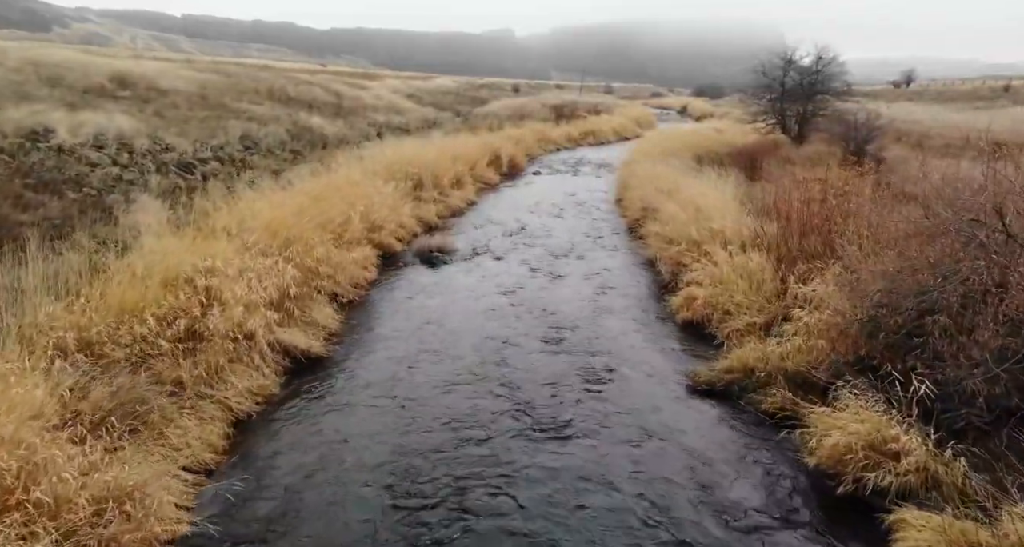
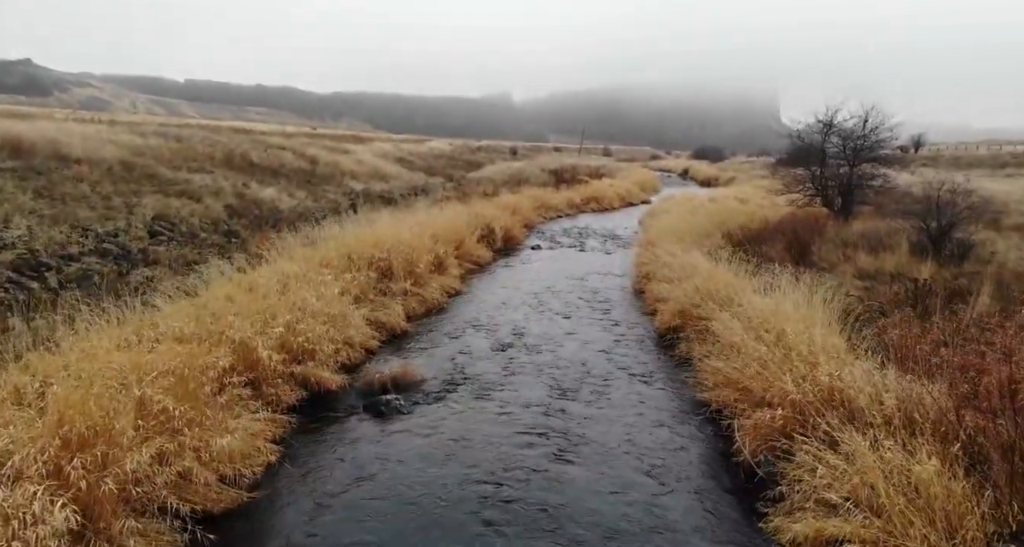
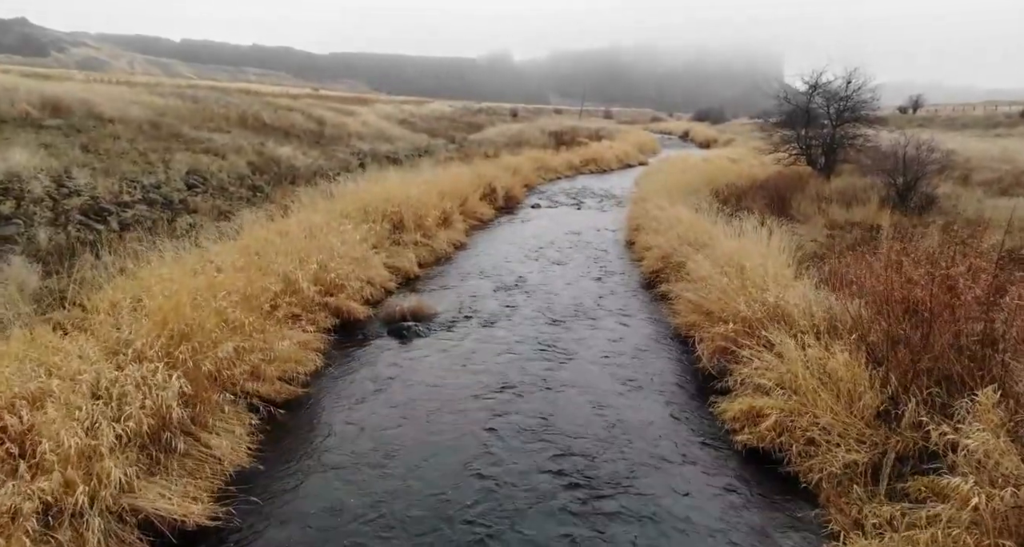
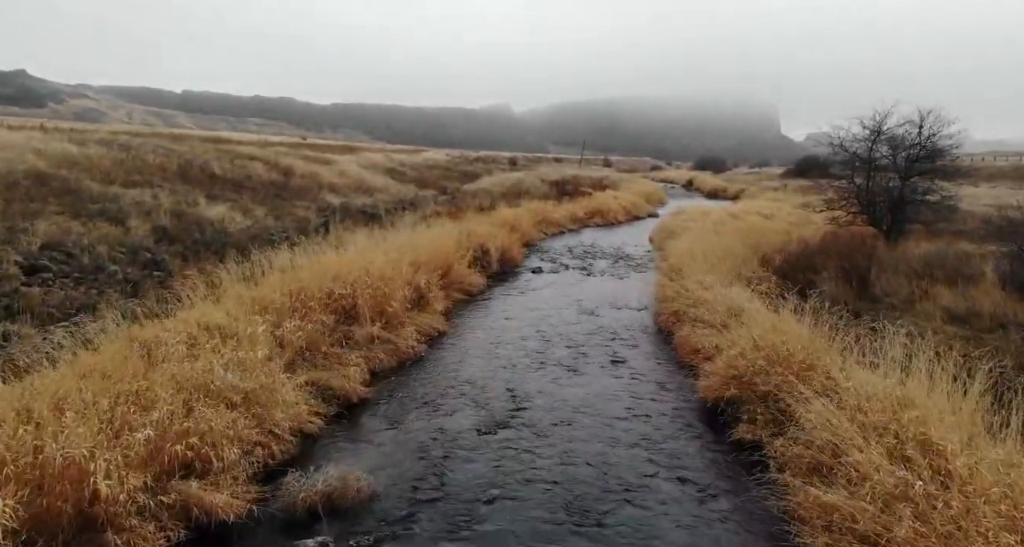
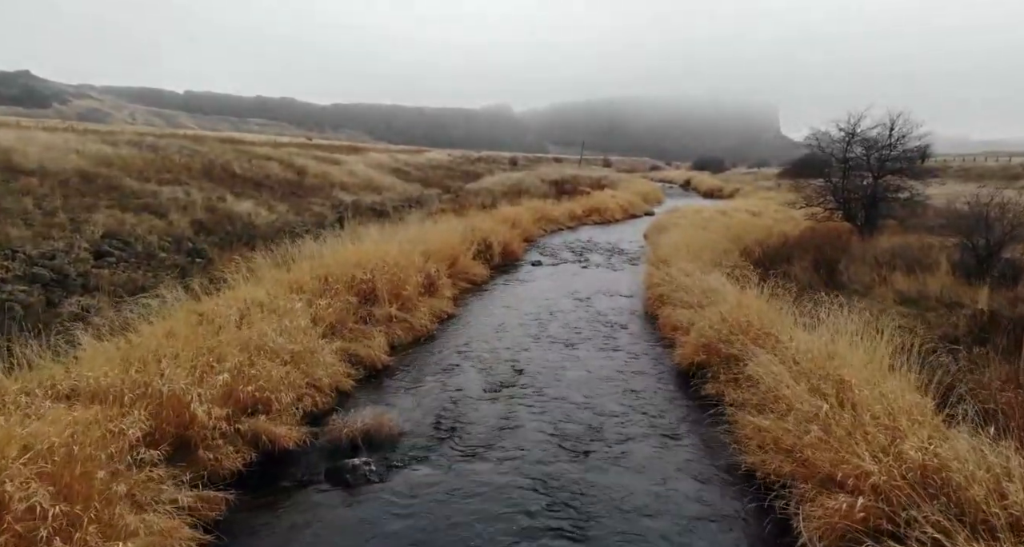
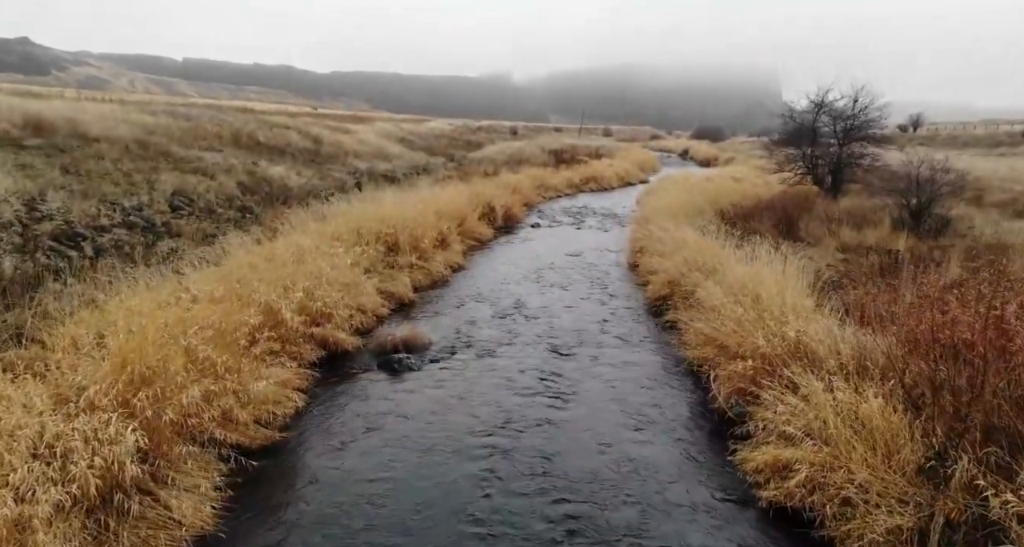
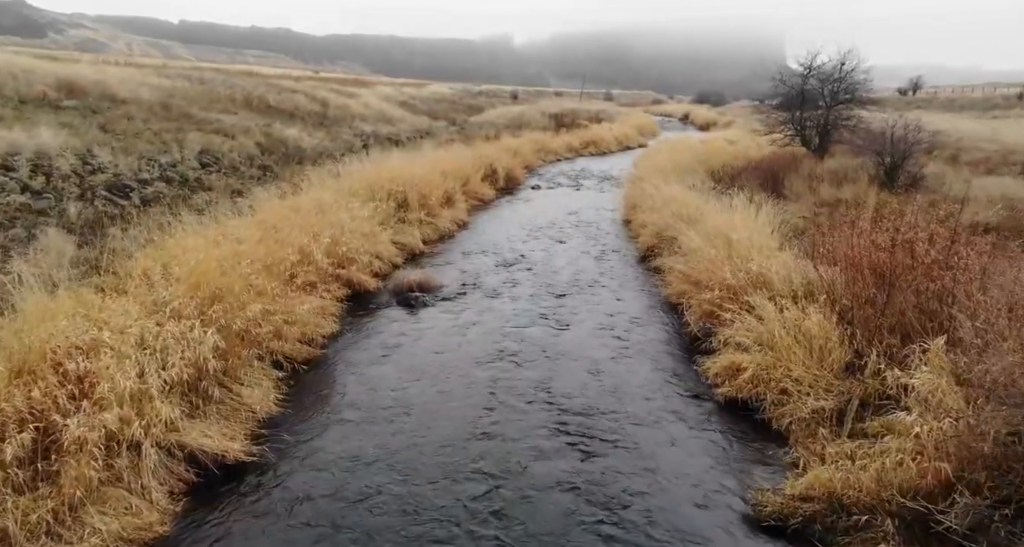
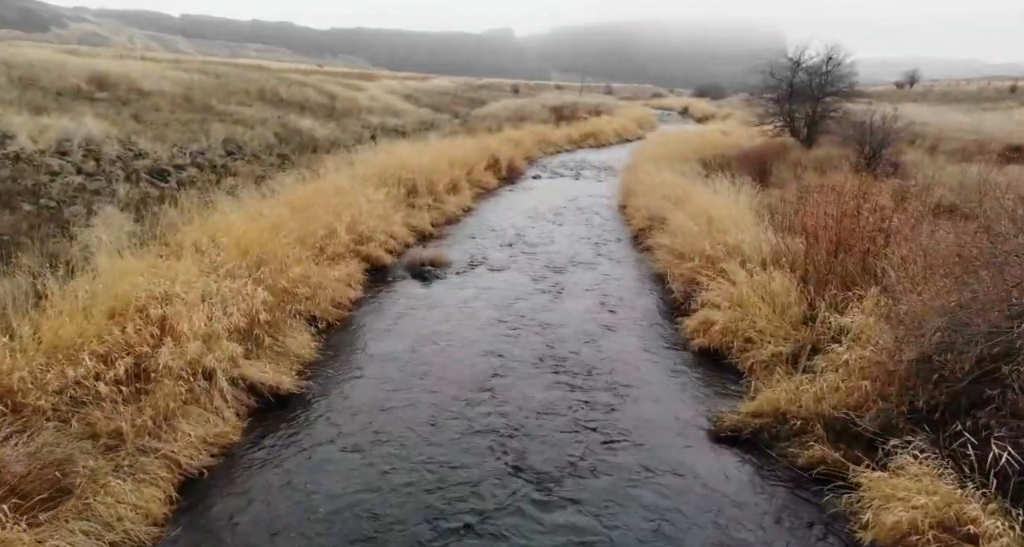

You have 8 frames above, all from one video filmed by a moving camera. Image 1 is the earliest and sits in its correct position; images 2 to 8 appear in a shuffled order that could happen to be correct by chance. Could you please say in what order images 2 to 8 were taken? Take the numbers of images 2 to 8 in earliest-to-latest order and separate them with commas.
8, 7, 3, 6, 2, 5, 4
